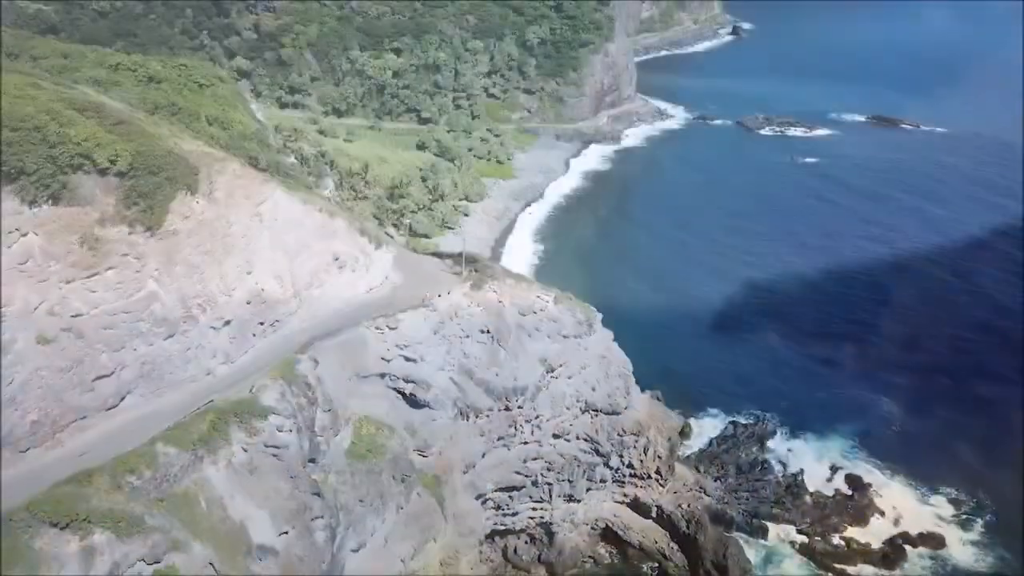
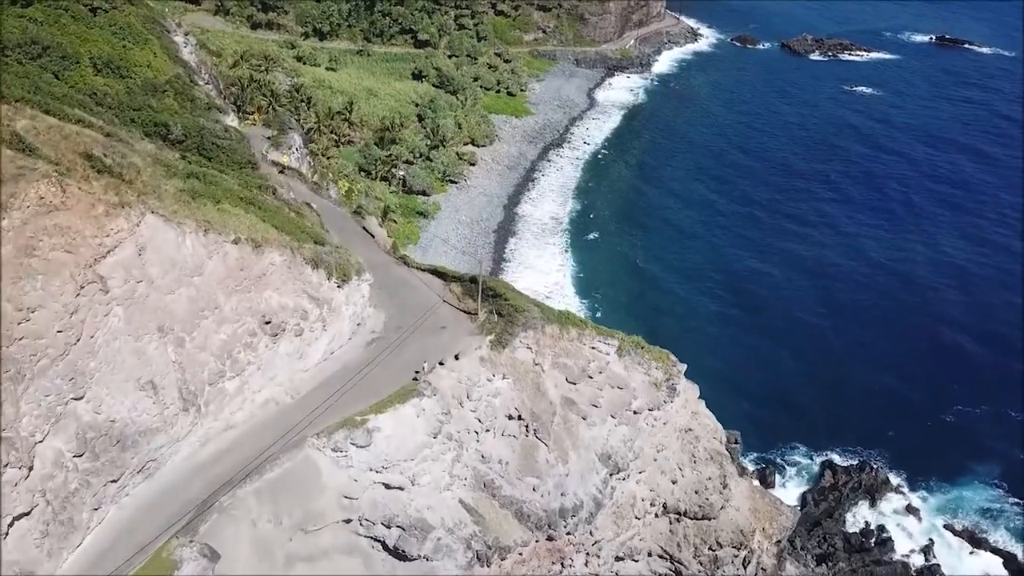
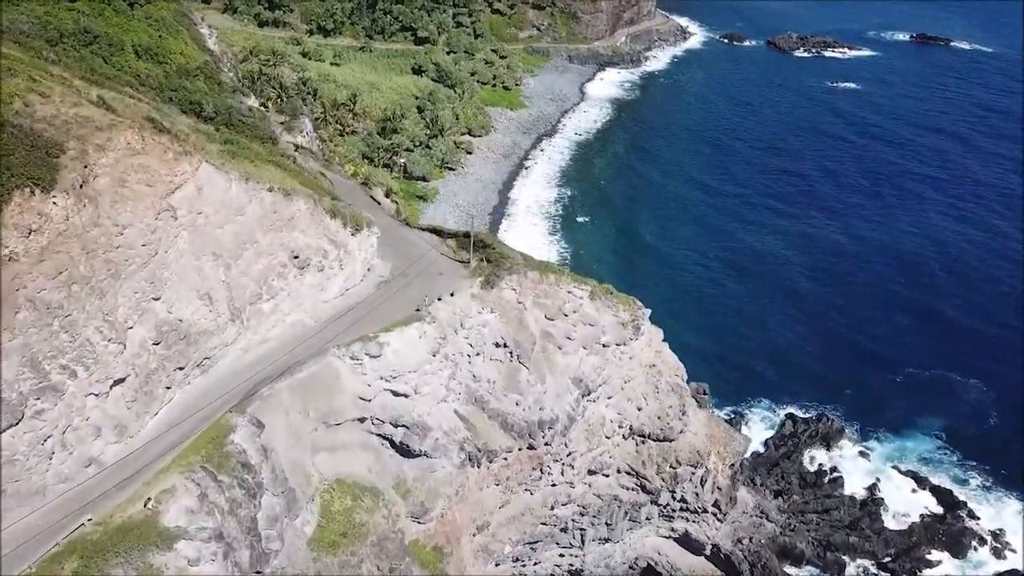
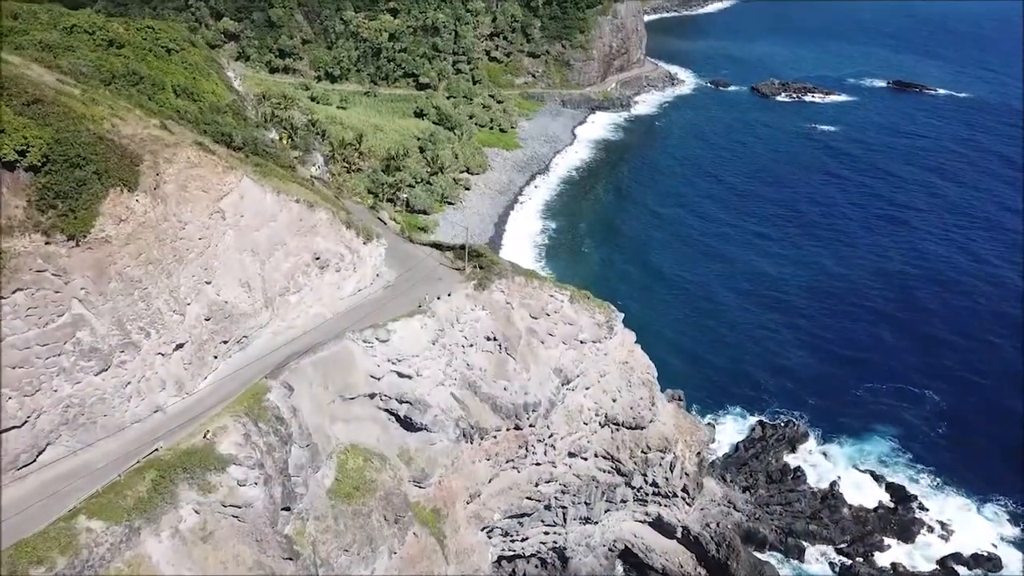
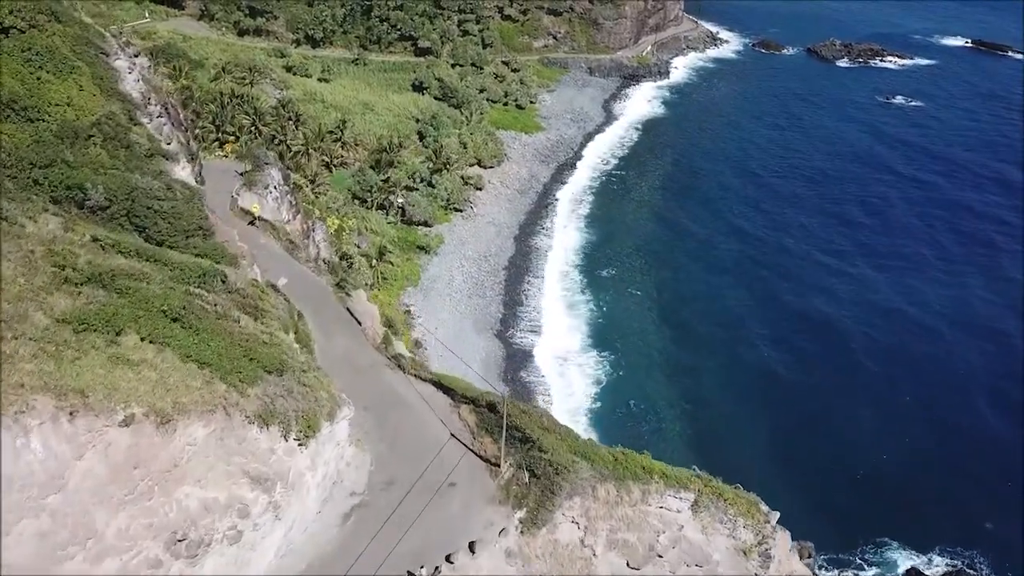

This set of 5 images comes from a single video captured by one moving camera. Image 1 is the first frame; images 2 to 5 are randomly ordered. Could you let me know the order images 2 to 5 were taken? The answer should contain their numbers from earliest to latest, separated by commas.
4, 3, 2, 5
